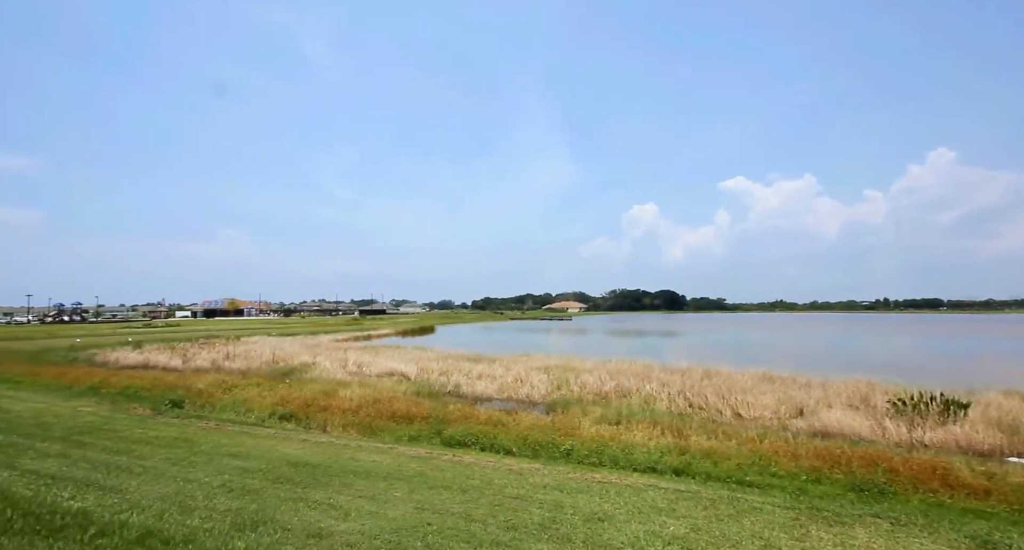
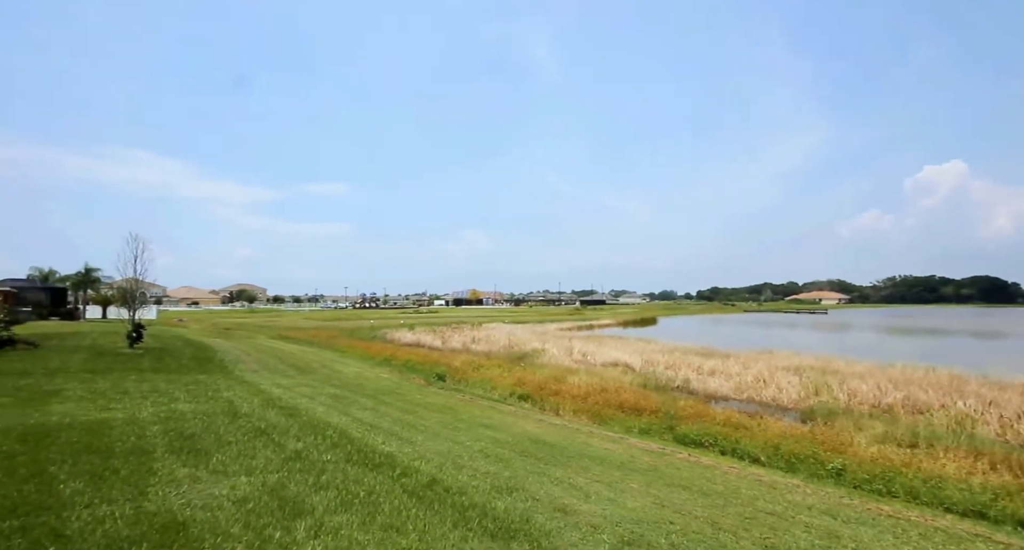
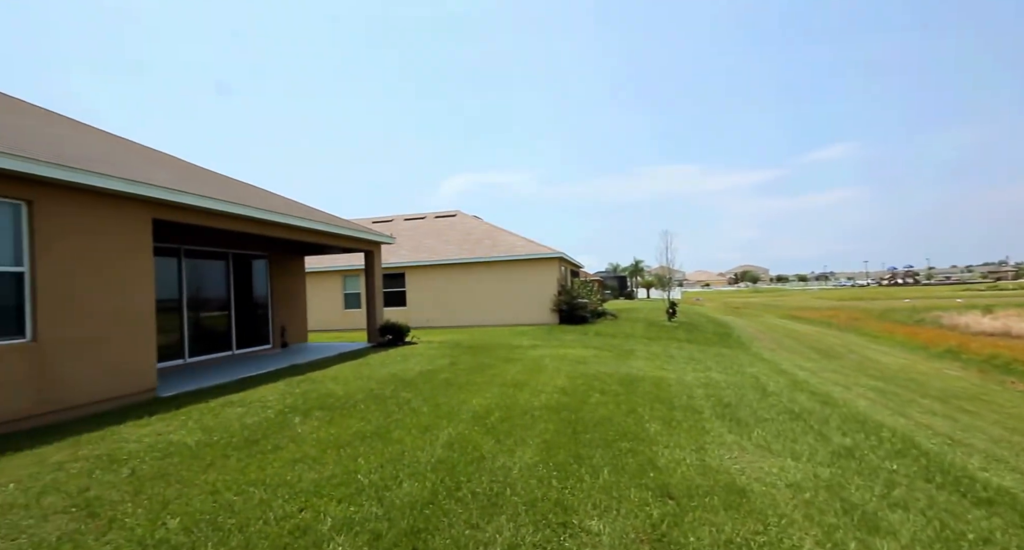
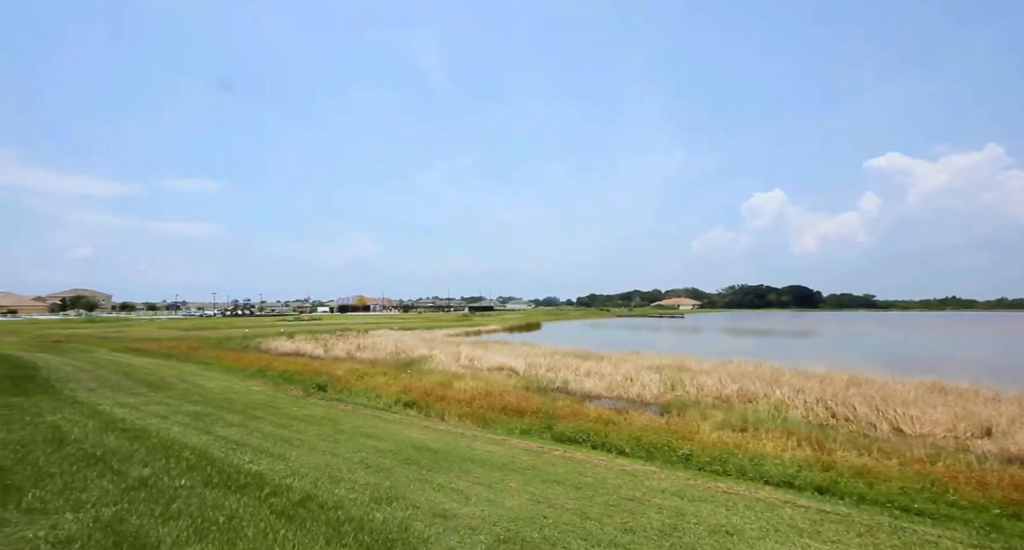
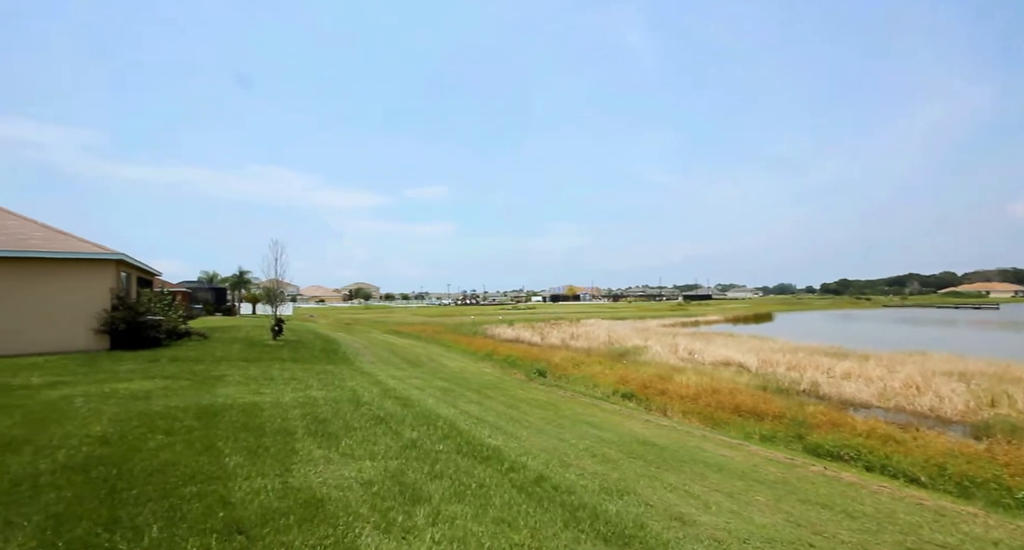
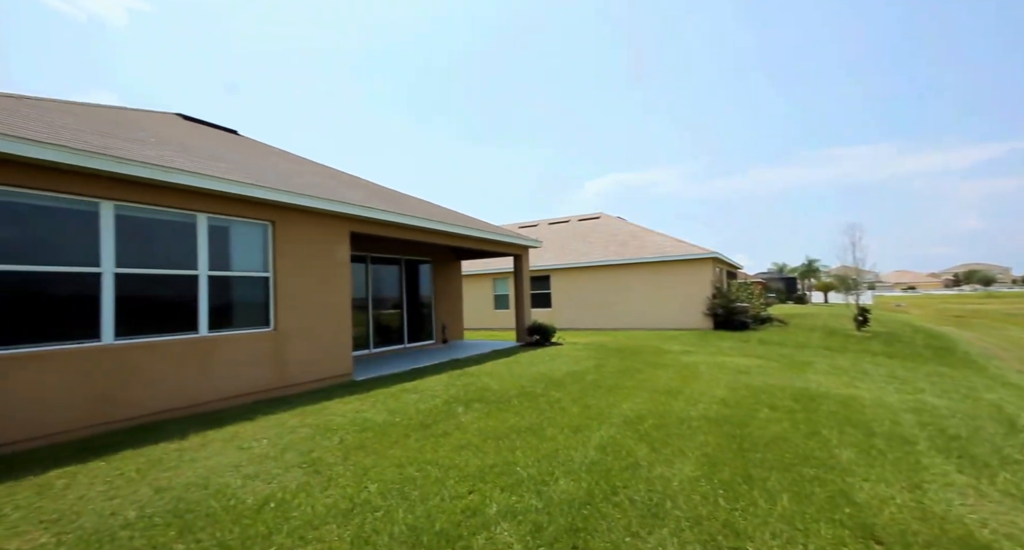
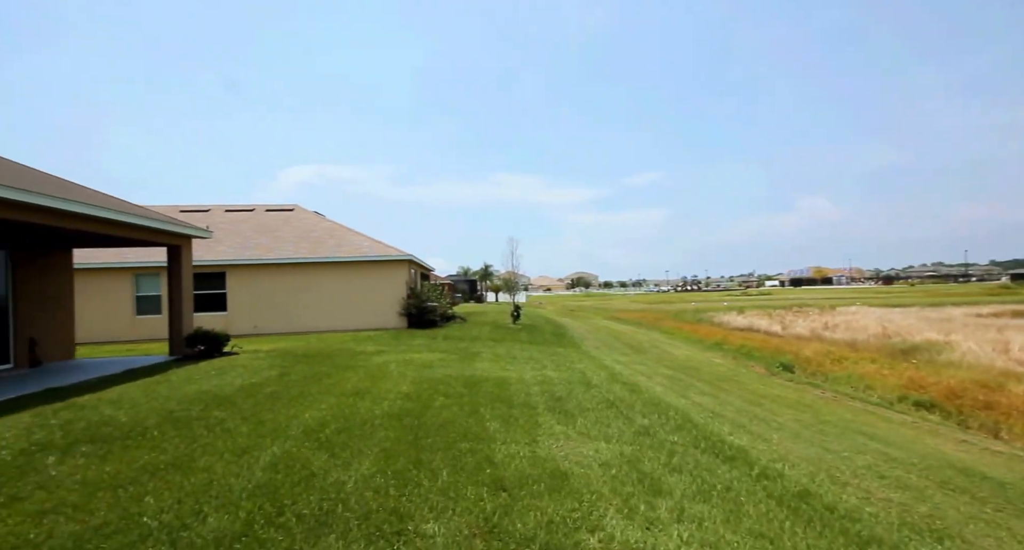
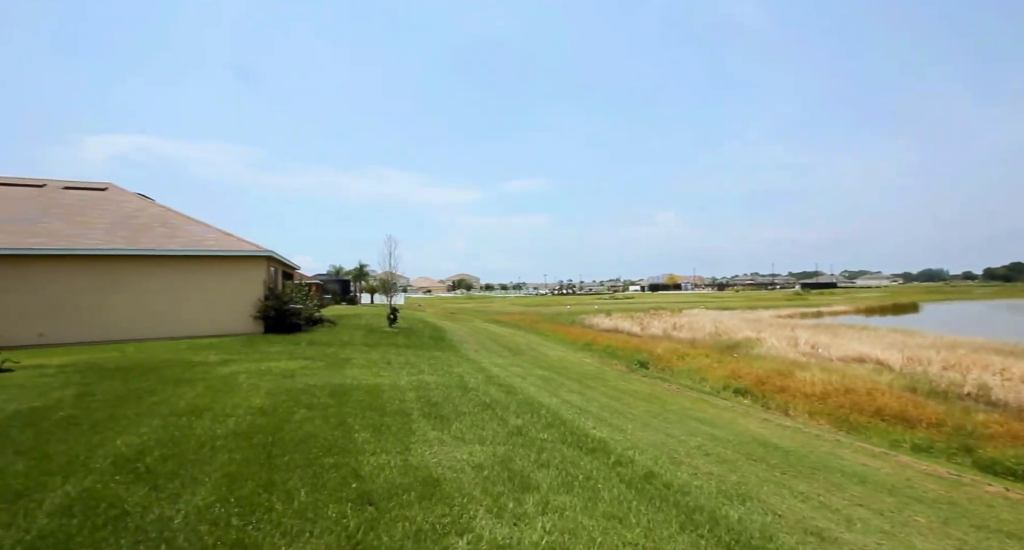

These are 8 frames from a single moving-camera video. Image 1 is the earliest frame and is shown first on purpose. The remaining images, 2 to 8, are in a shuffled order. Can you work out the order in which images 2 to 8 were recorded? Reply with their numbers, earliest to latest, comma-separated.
4, 2, 5, 8, 7, 3, 6
